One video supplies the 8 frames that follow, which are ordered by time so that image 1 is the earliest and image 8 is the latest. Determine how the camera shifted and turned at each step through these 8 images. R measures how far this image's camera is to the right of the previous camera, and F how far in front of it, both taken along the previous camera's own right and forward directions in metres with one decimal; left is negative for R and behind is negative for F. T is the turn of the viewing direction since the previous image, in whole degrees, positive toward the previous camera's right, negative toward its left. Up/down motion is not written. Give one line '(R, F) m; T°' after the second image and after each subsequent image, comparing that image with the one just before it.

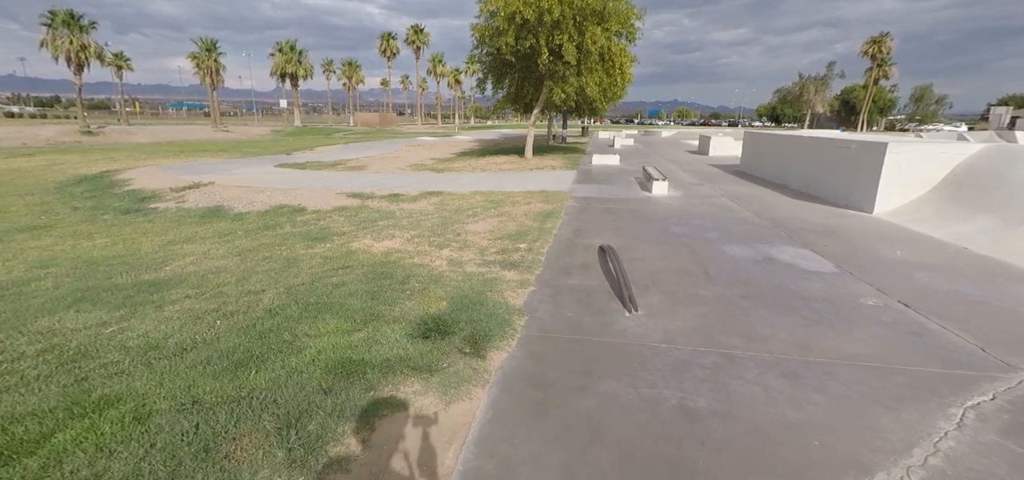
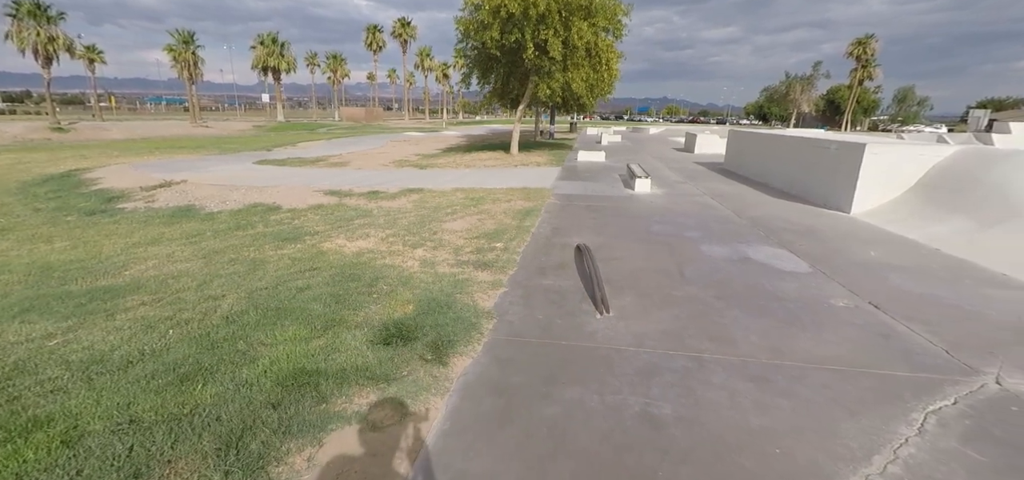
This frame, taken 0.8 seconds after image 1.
(+0.2, +0.1) m; +1°
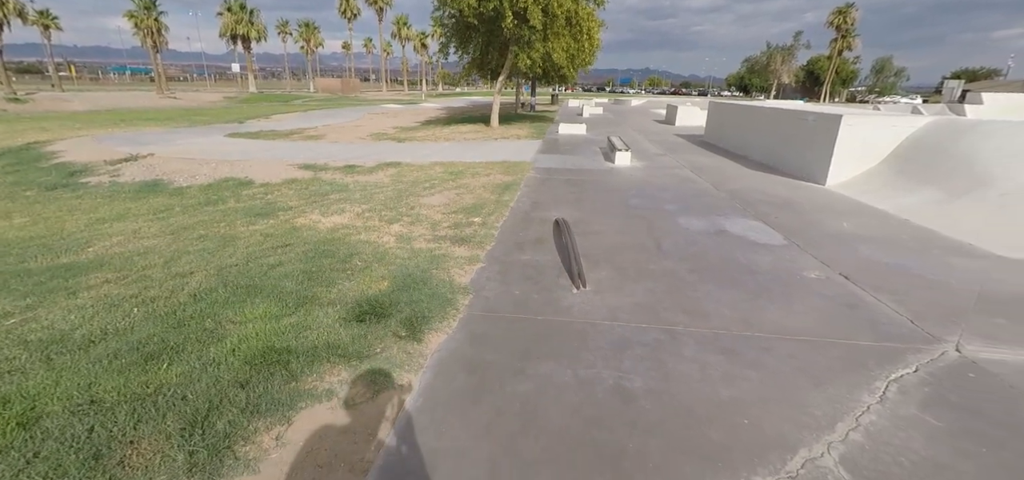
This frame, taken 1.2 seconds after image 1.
(+0.1, +0.1) m; +2°
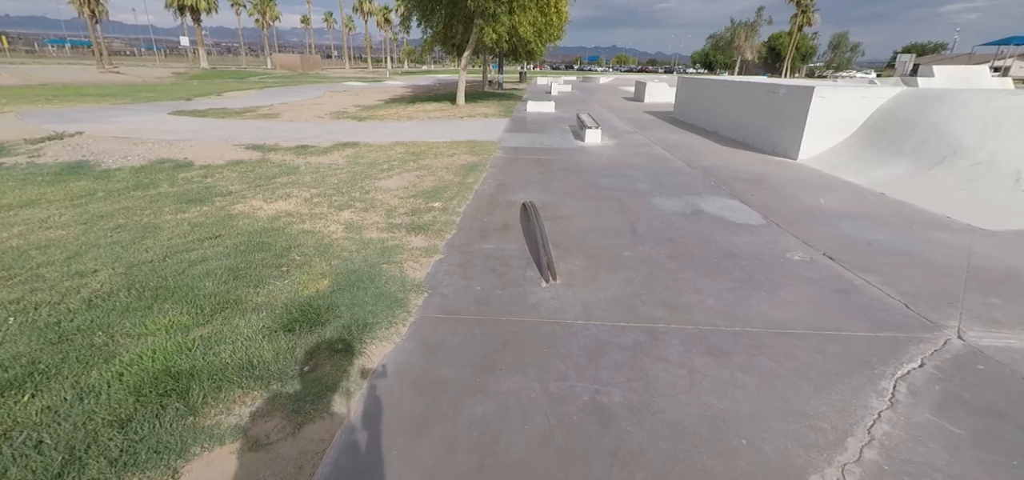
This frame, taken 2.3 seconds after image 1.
(+0.1, +0.5) m; +4°
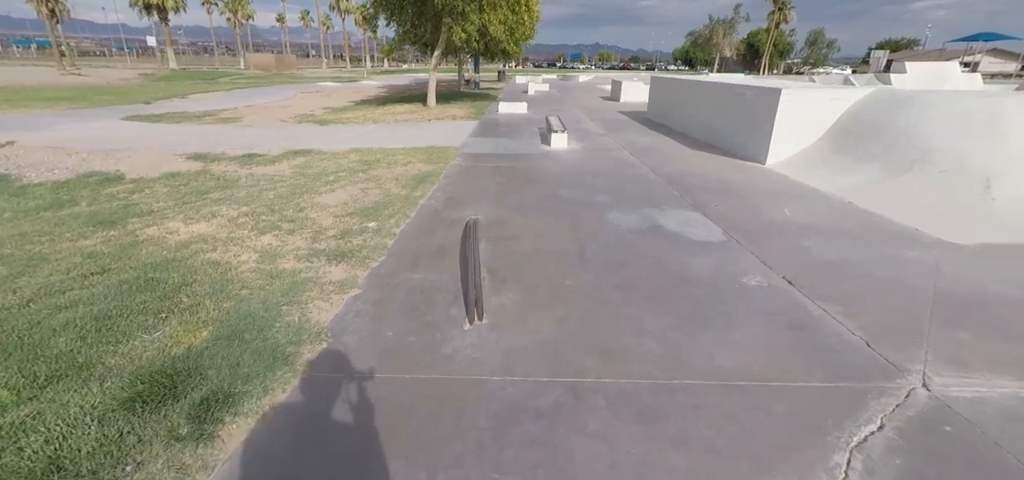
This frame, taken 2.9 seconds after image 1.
(+0.5, +0.5) m; +2°
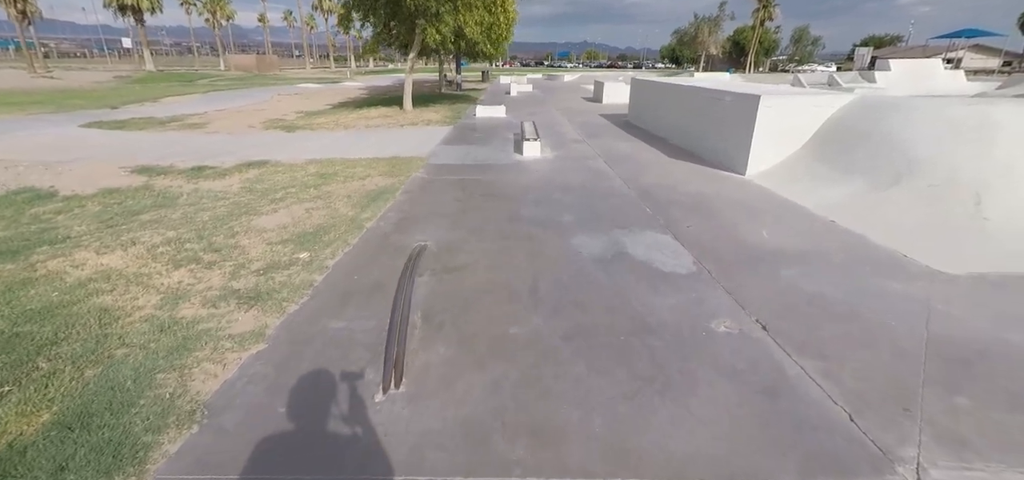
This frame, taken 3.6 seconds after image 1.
(+0.5, +0.5) m; +1°
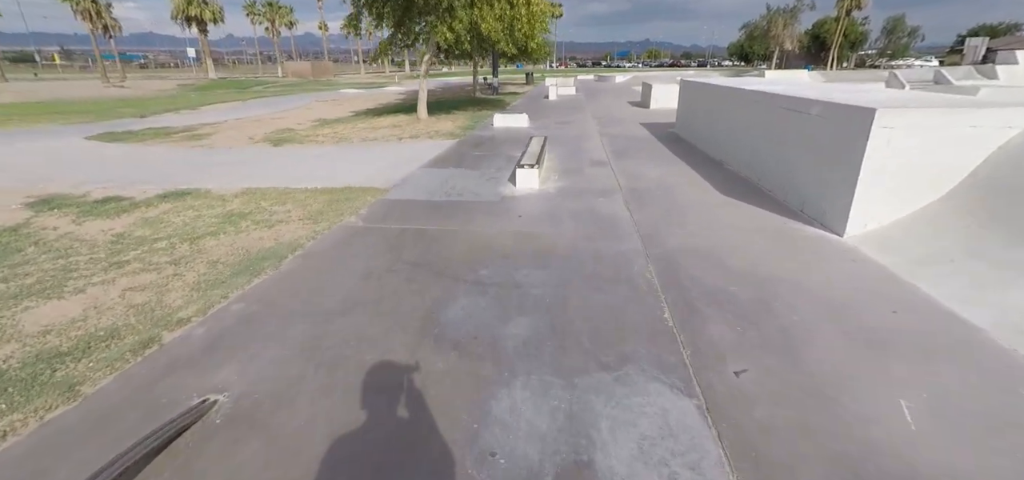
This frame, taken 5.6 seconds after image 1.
(+1.2, +2.7) m; -7°
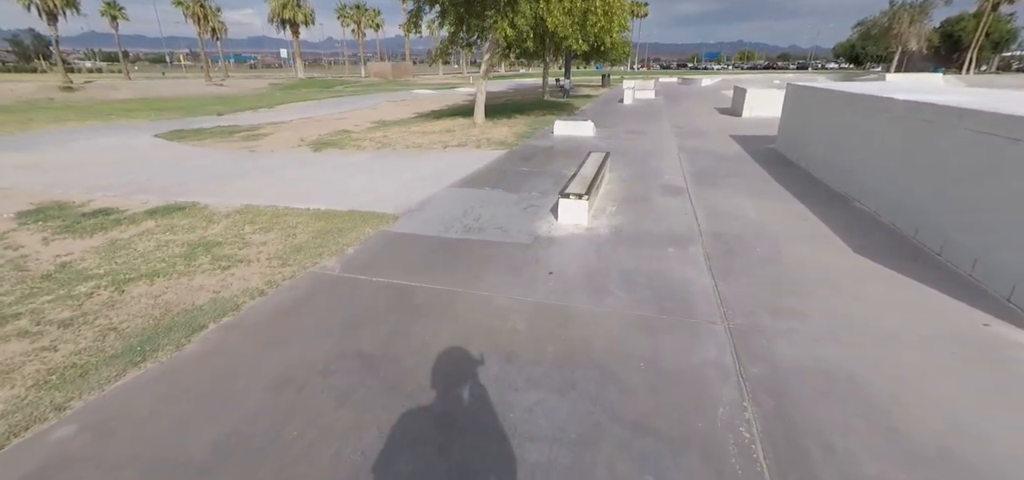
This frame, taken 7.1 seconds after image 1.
(+0.4, +1.8) m; -9°
